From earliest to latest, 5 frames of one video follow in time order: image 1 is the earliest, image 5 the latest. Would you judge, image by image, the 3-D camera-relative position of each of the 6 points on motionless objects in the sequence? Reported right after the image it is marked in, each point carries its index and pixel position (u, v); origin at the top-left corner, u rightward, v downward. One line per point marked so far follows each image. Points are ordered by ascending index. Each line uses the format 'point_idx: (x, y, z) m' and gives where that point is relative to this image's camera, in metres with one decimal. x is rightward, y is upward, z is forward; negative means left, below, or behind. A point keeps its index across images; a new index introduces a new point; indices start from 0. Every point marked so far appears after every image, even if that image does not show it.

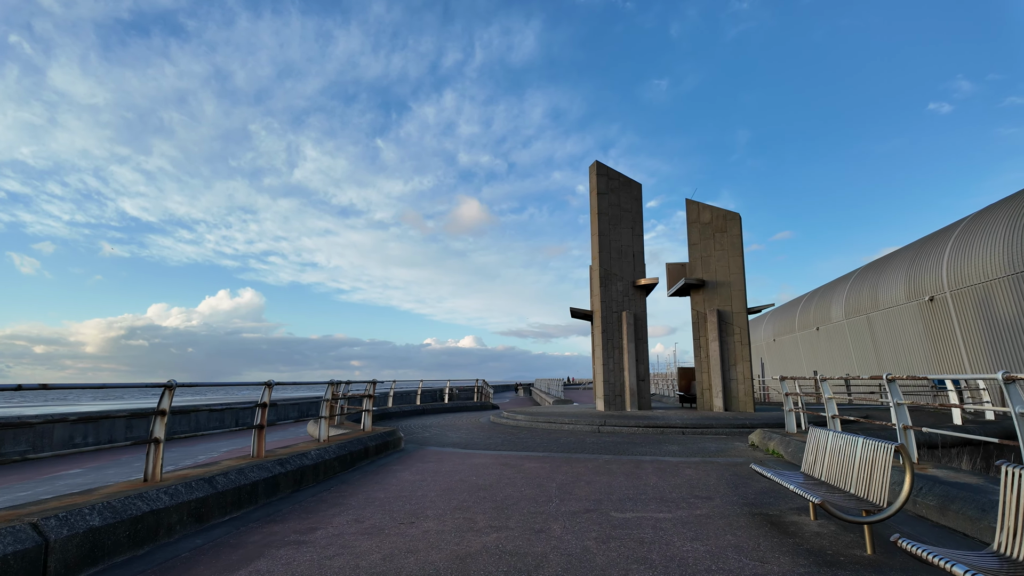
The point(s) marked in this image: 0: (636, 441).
0: (+2.8, -3.4, +11.4) m
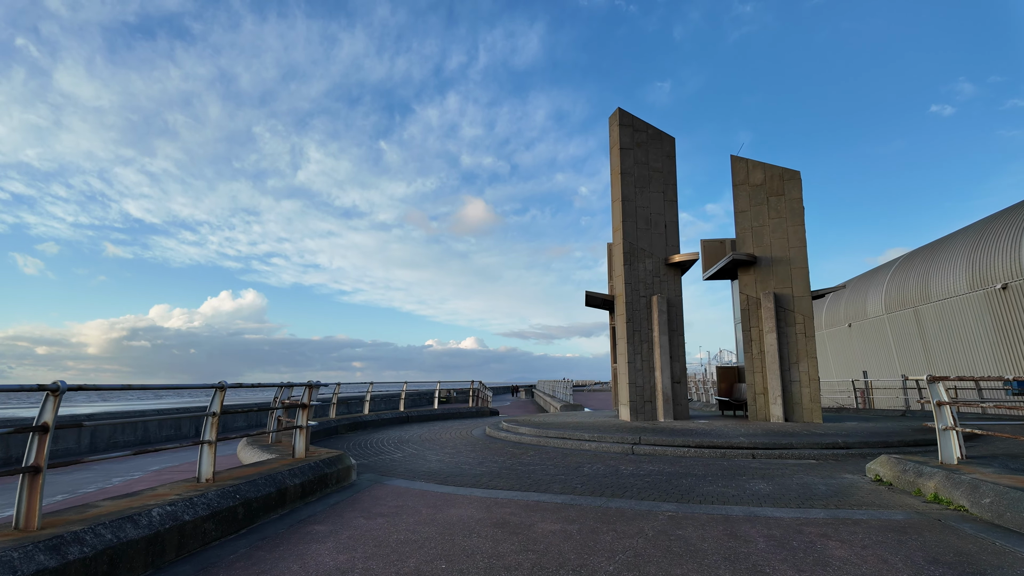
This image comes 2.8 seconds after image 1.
0: (+2.8, -2.8, +7.6) m
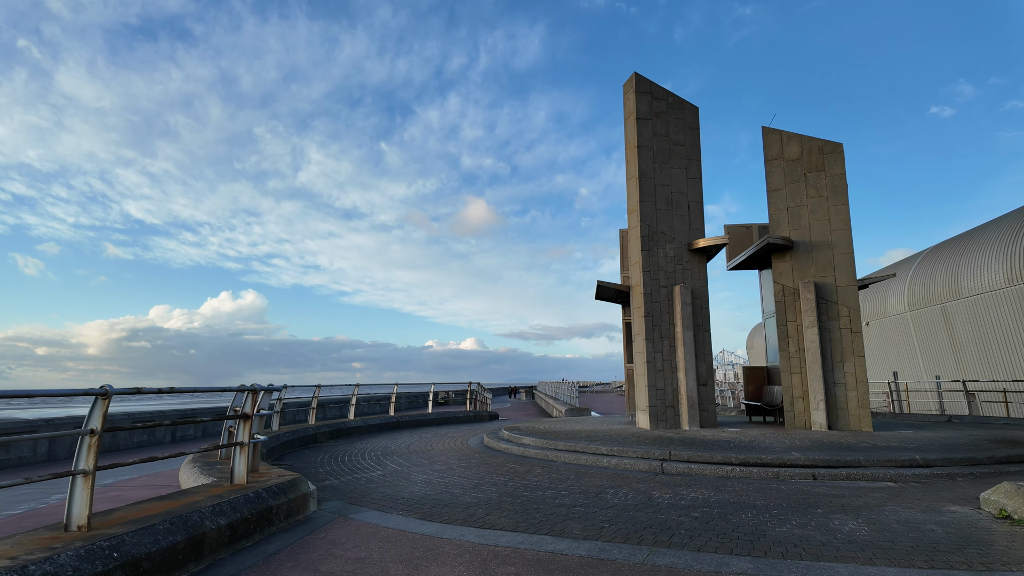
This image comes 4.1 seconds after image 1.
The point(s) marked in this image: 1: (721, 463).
0: (+2.9, -2.5, +5.9) m
1: (+3.4, -2.8, +8.2) m
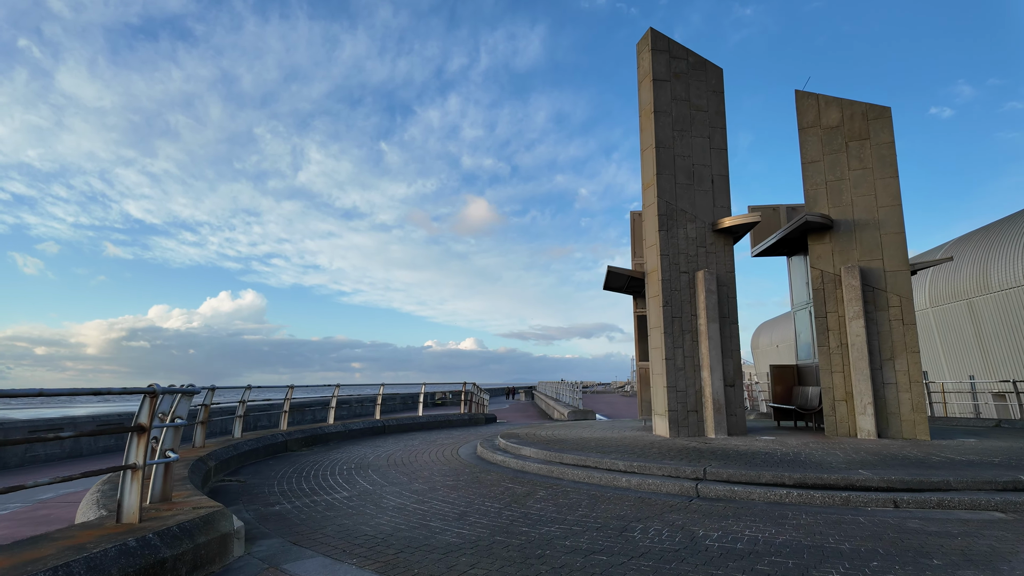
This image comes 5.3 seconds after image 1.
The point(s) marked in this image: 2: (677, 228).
0: (+2.8, -2.2, +4.2) m
1: (+3.3, -2.5, +6.5) m
2: (+3.6, +1.3, +11.0) m
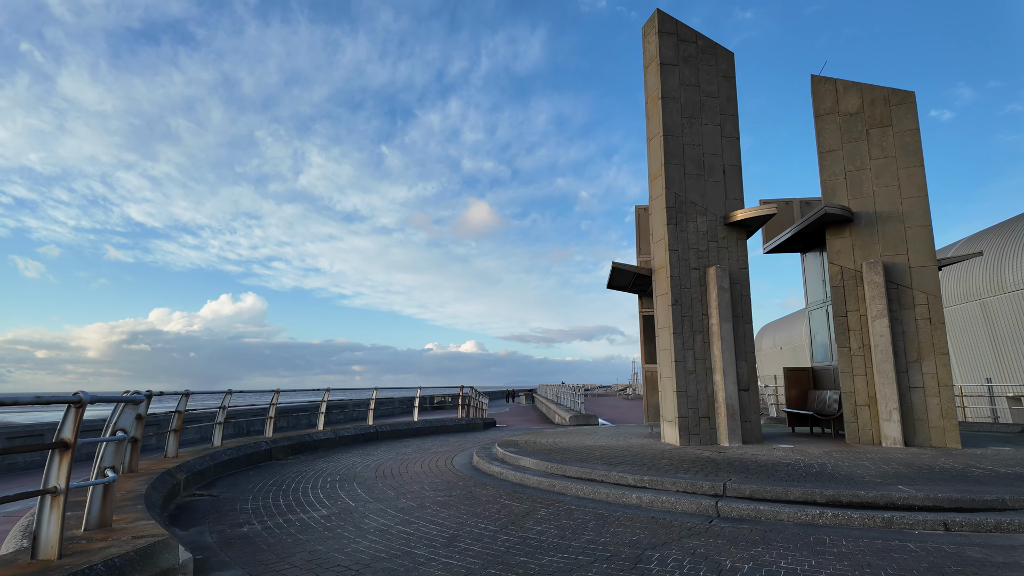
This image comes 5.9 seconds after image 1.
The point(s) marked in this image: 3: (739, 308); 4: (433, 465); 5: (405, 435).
0: (+2.8, -2.1, +3.5) m
1: (+3.3, -2.4, +5.8) m
2: (+3.5, +1.4, +10.3) m
3: (+4.5, -0.4, +10.2) m
4: (-1.5, -3.3, +9.5) m
5: (-3.1, -4.2, +14.8) m
